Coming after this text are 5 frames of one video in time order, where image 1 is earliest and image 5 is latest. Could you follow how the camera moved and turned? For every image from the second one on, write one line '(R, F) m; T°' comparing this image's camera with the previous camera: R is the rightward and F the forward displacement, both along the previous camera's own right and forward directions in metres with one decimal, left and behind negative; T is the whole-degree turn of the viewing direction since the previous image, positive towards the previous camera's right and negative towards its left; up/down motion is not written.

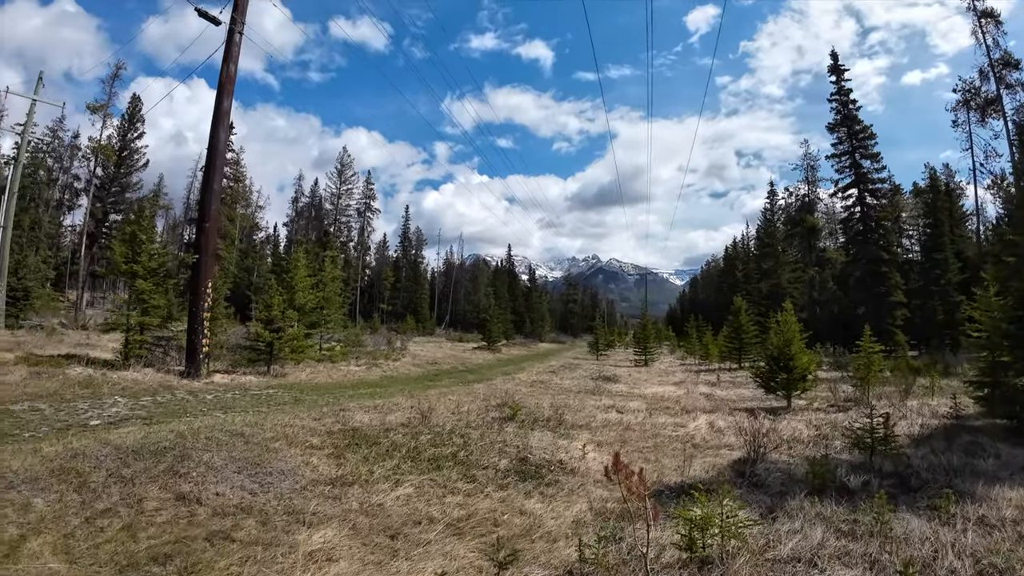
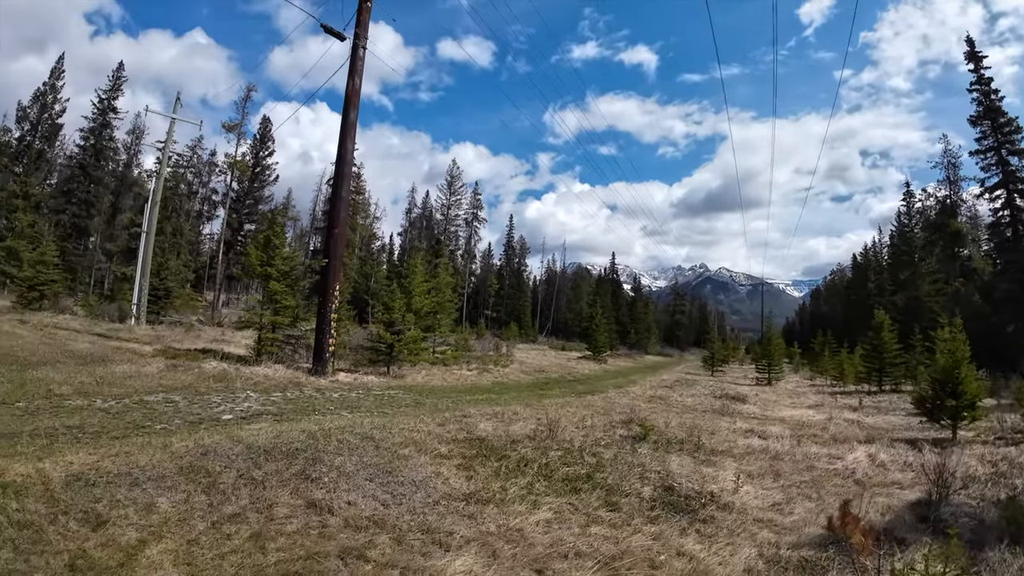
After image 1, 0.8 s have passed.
(-0.7, +0.8) m; -11°
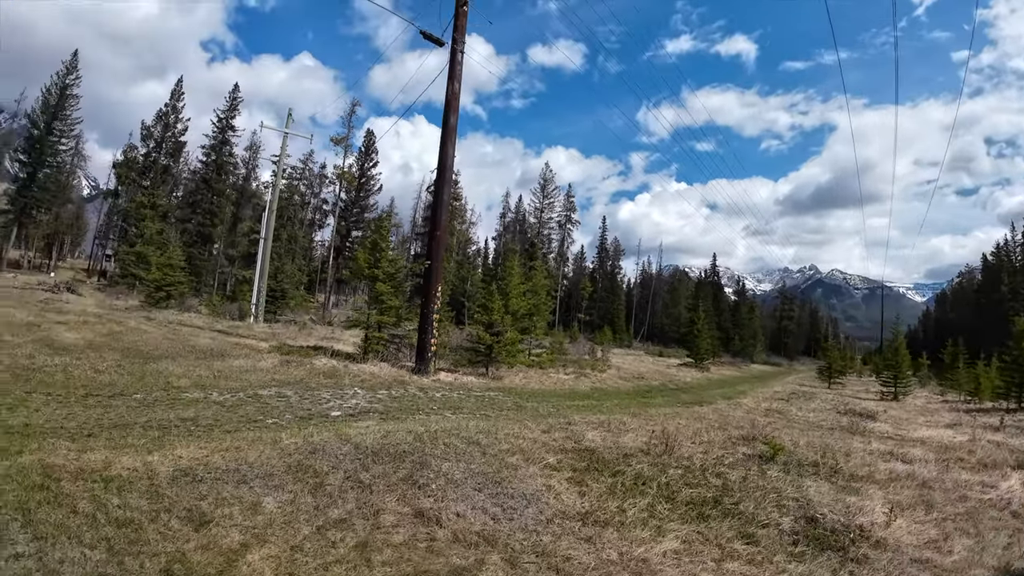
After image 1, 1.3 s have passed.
(-0.3, +0.6) m; -10°
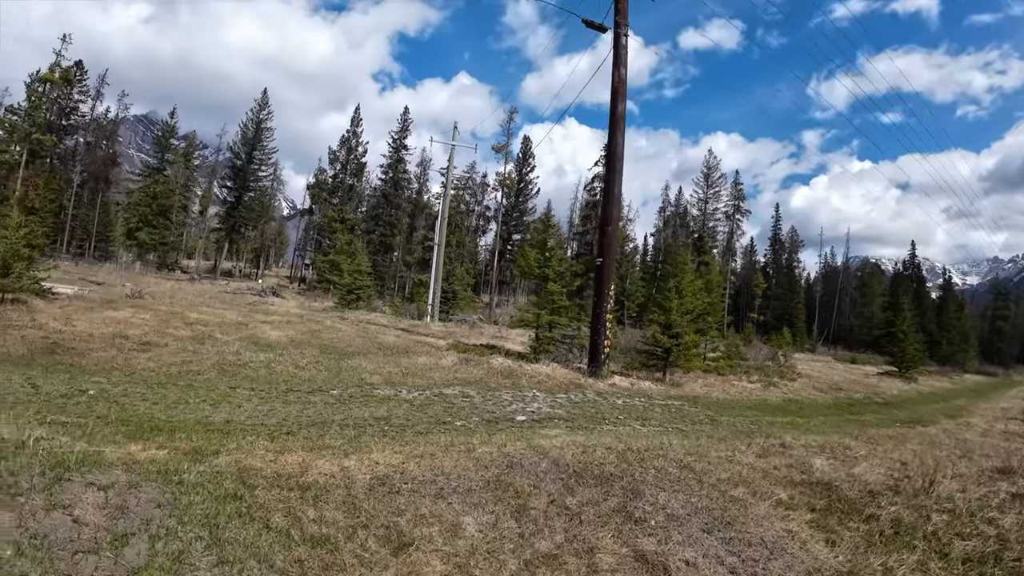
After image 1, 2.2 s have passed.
(-0.7, +0.9) m; -17°
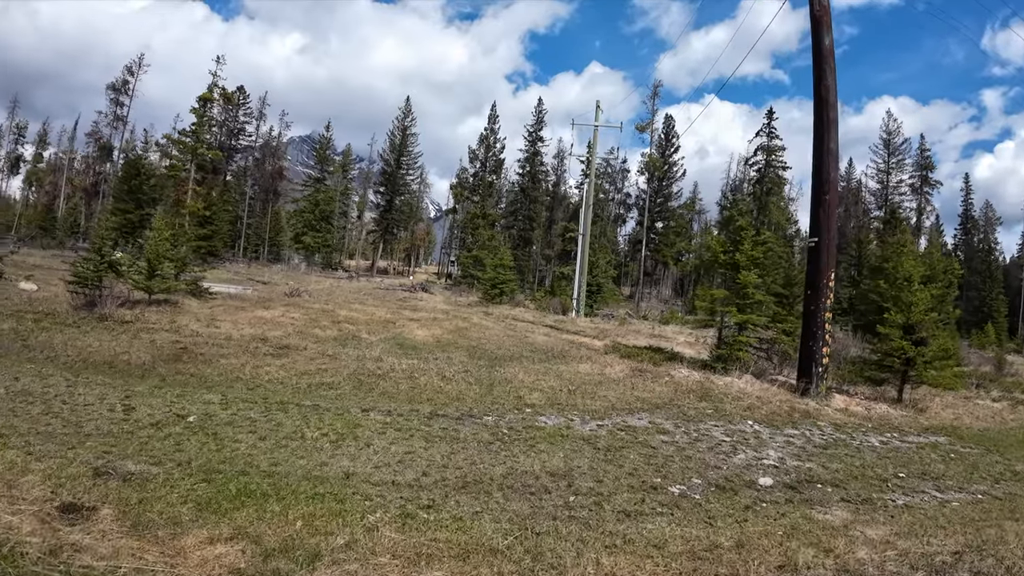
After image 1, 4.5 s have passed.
(-0.9, +2.2) m; -15°
